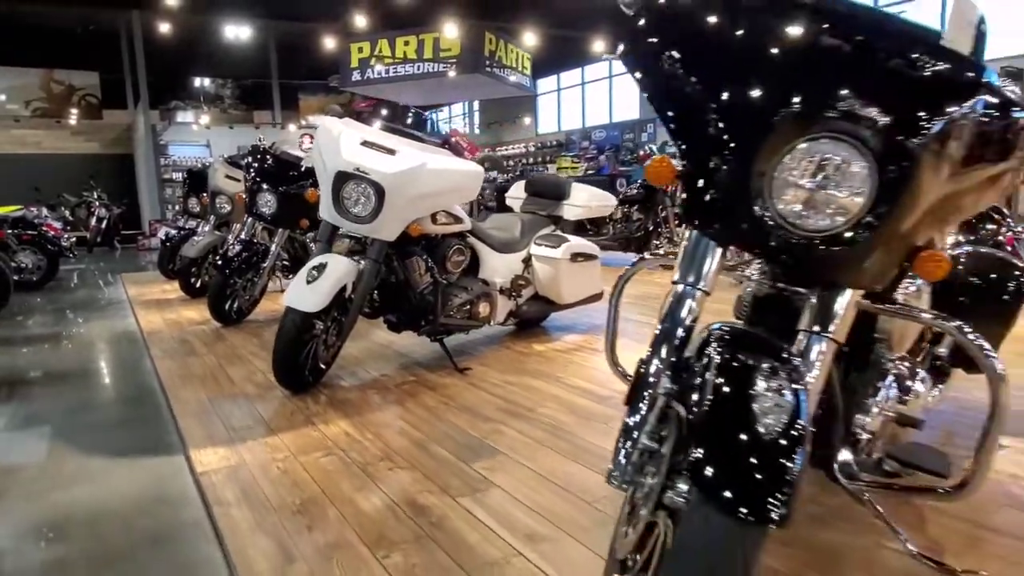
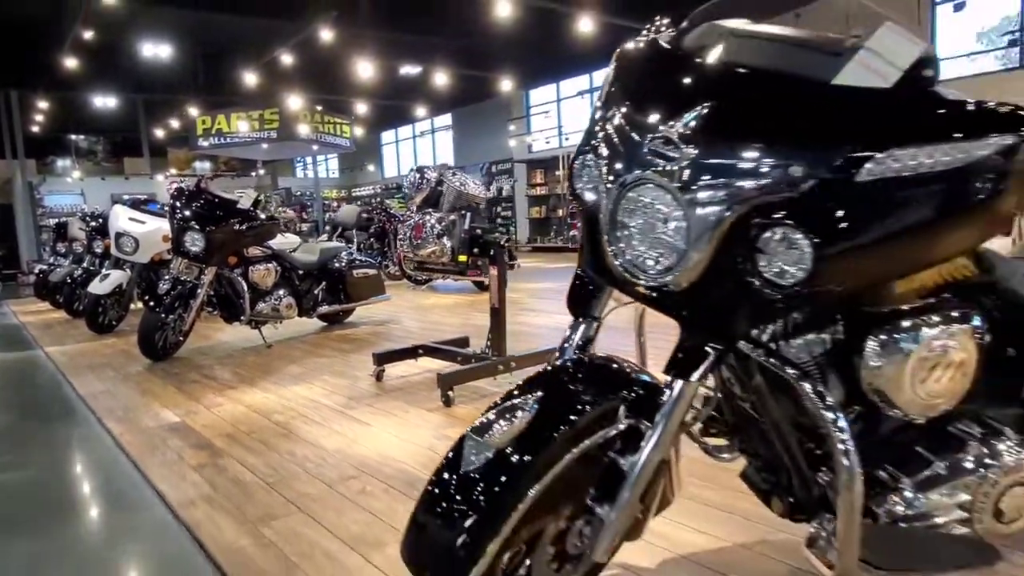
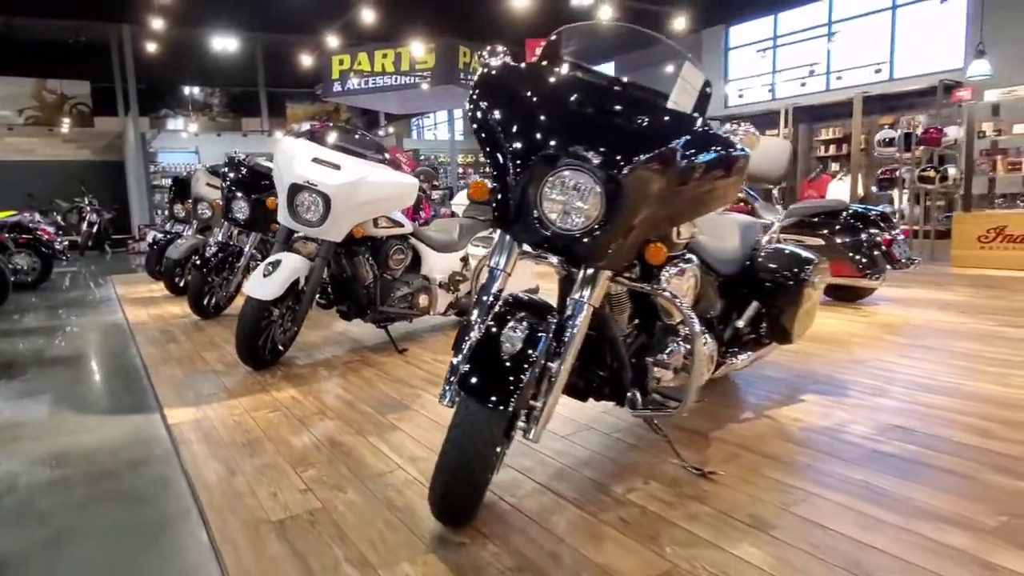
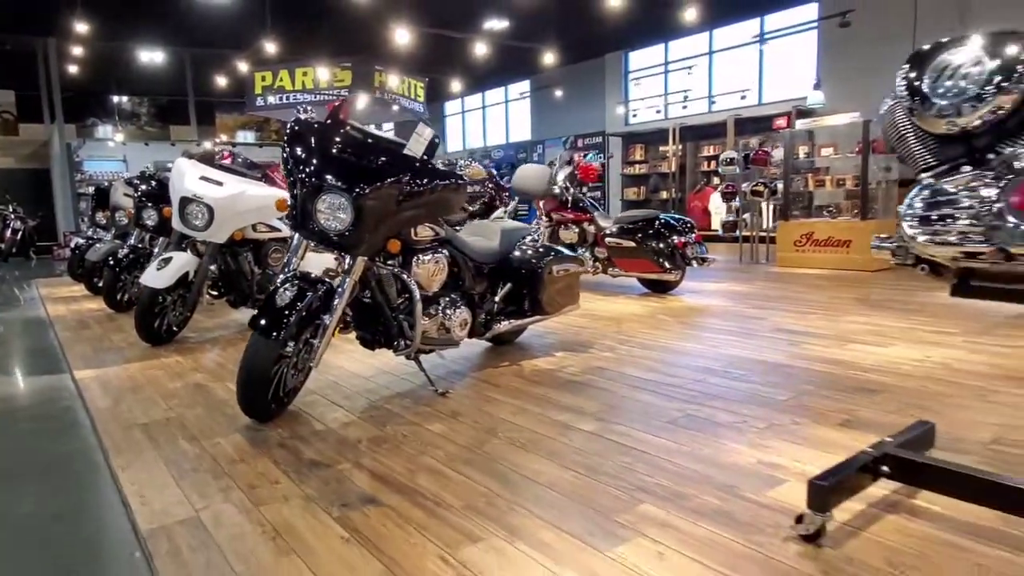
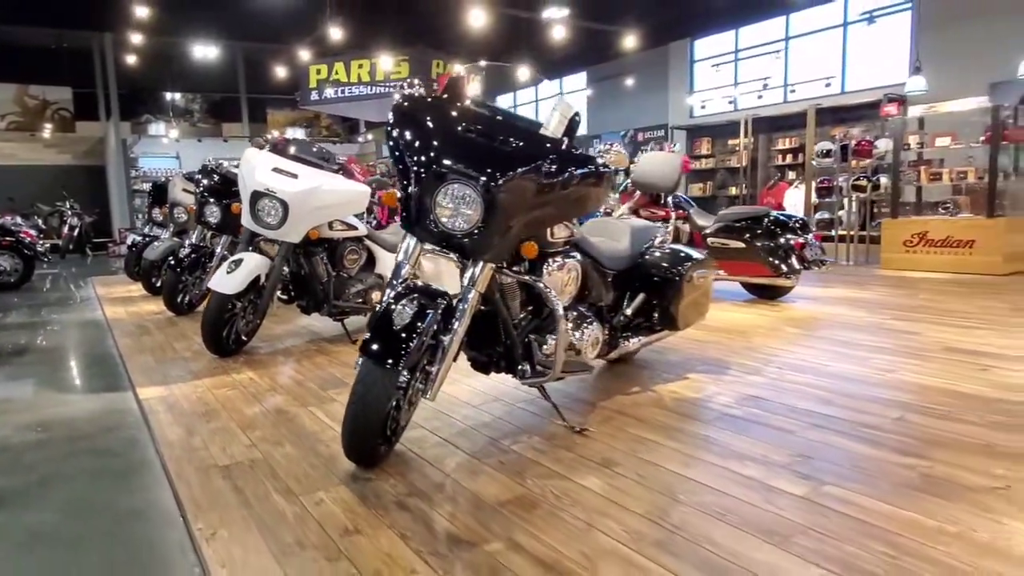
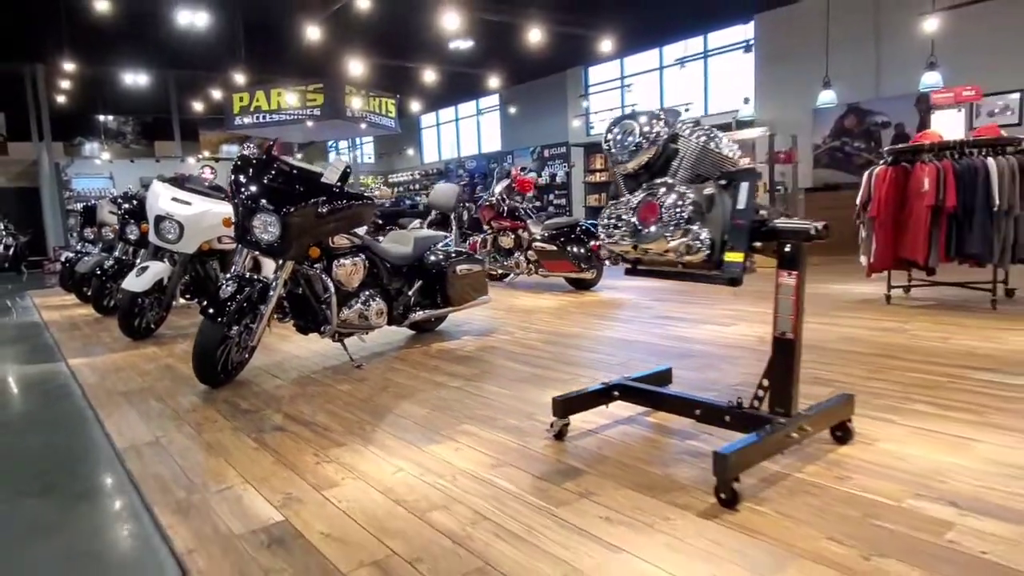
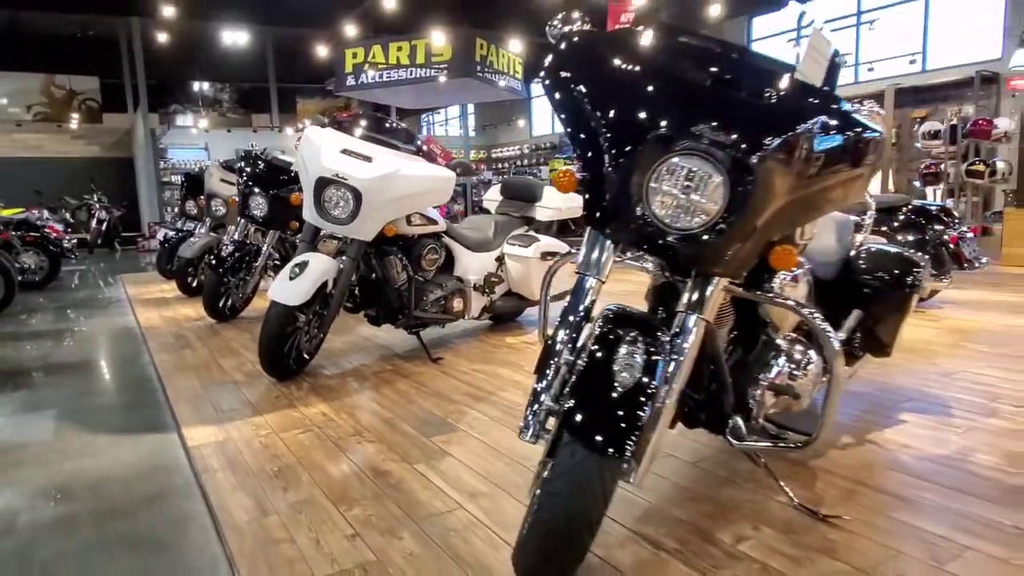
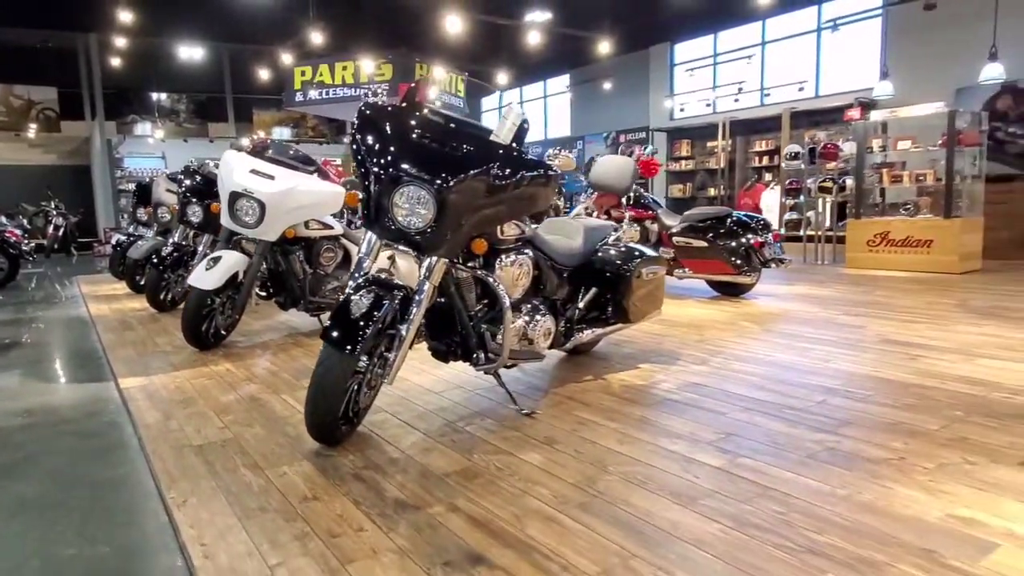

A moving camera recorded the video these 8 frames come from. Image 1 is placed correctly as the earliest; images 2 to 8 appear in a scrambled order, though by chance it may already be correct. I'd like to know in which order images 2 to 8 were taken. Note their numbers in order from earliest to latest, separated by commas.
7, 3, 5, 8, 4, 6, 2
